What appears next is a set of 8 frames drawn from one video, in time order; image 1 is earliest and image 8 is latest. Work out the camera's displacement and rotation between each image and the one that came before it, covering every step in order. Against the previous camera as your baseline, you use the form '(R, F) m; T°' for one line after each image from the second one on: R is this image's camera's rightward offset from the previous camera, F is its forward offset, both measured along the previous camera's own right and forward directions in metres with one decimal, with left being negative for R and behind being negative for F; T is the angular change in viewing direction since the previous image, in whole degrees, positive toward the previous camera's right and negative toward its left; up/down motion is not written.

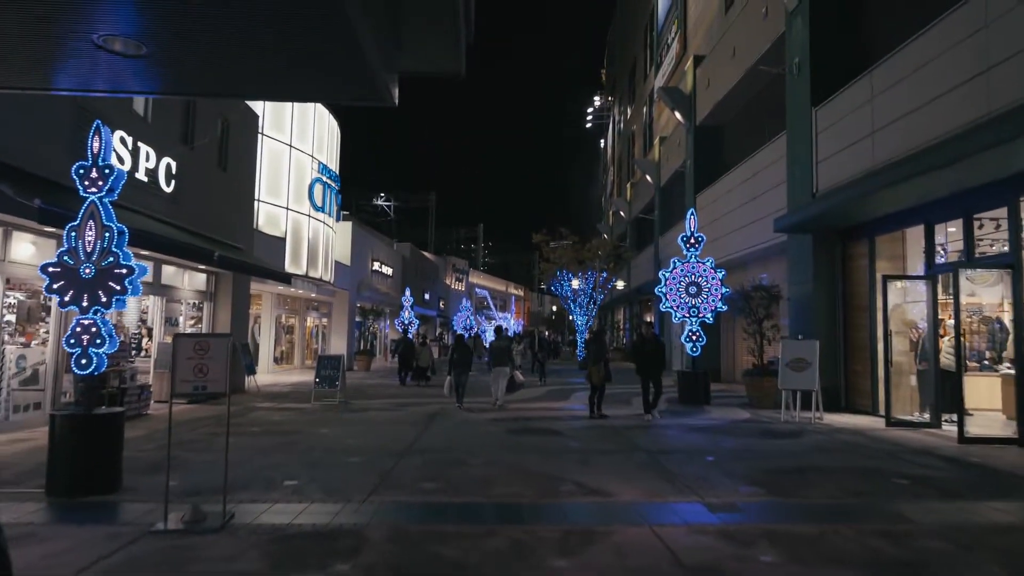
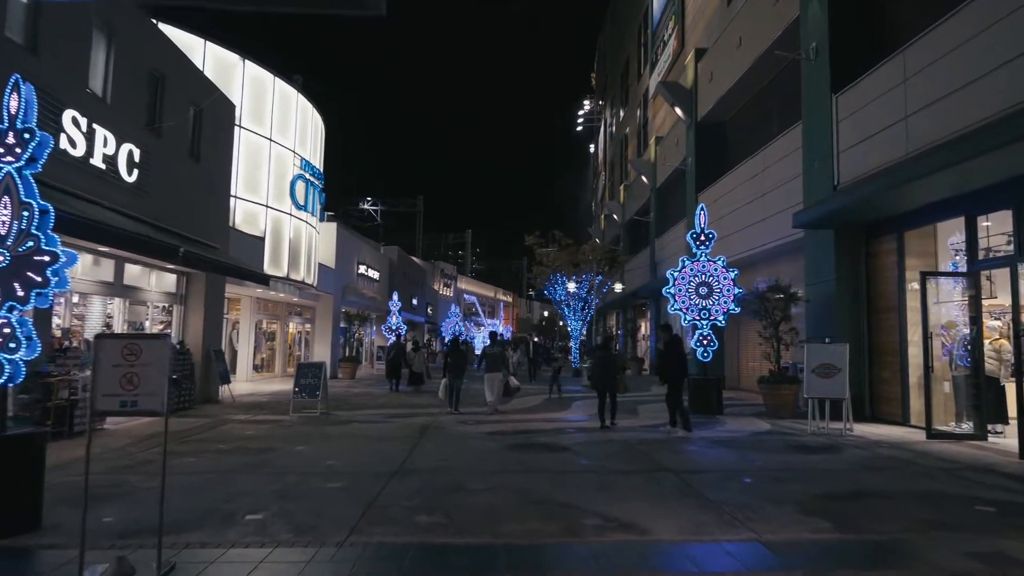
(-0.2, +1.2) m; +1°
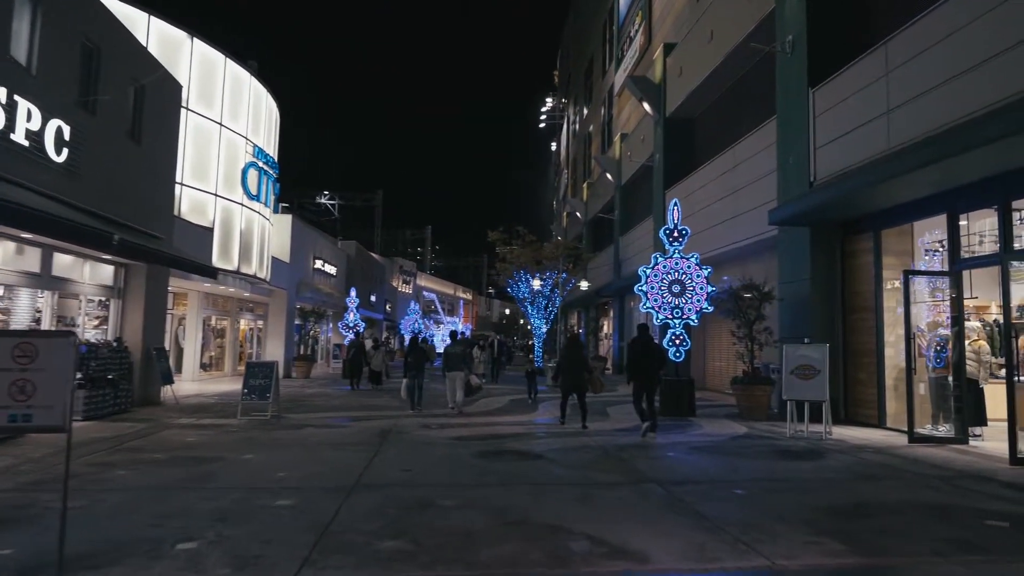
(-0.2, +0.7) m; +4°
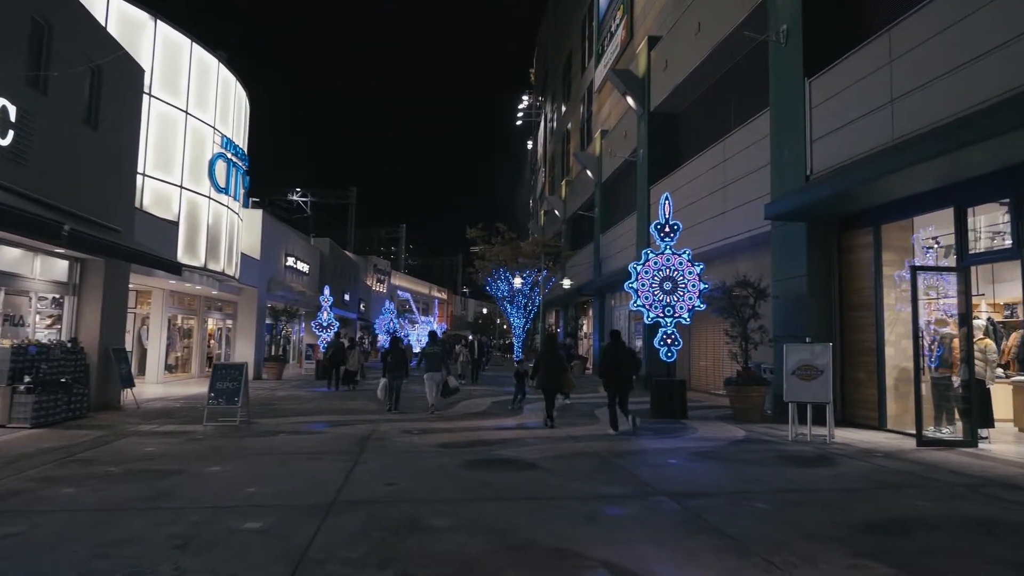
(-0.2, +0.7) m; +2°
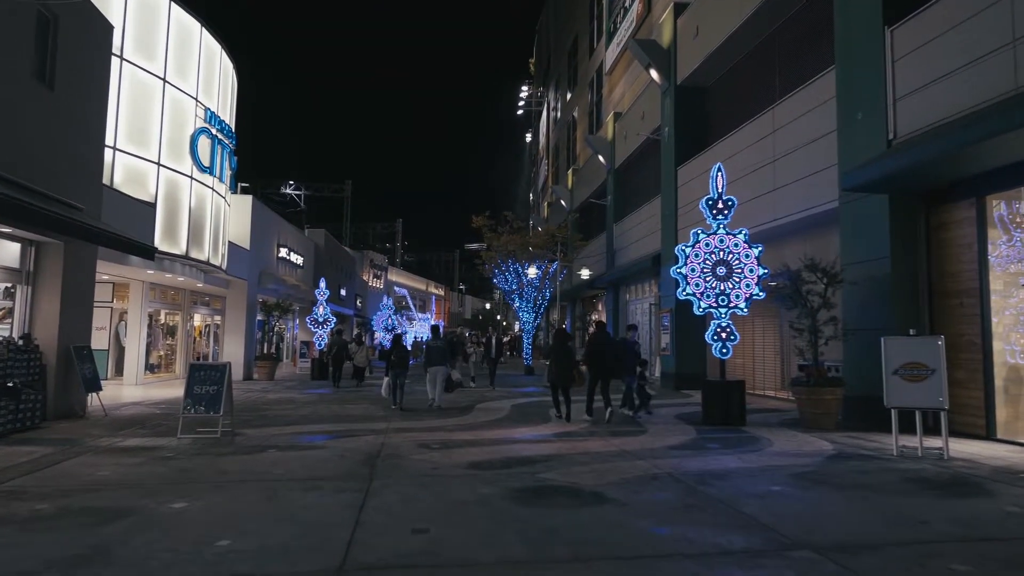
(-0.6, +1.9) m; 0°
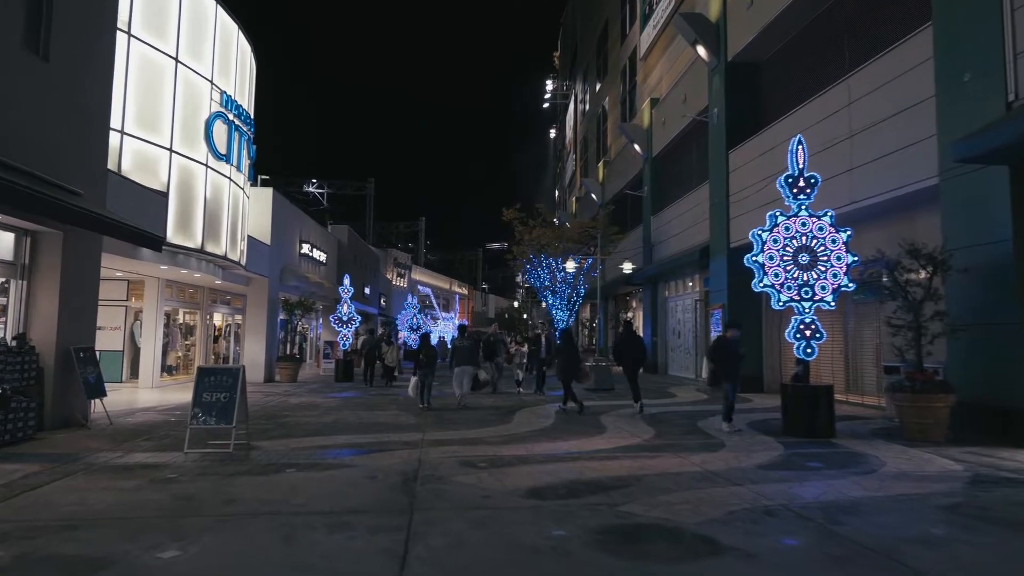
(-0.4, +1.4) m; -2°
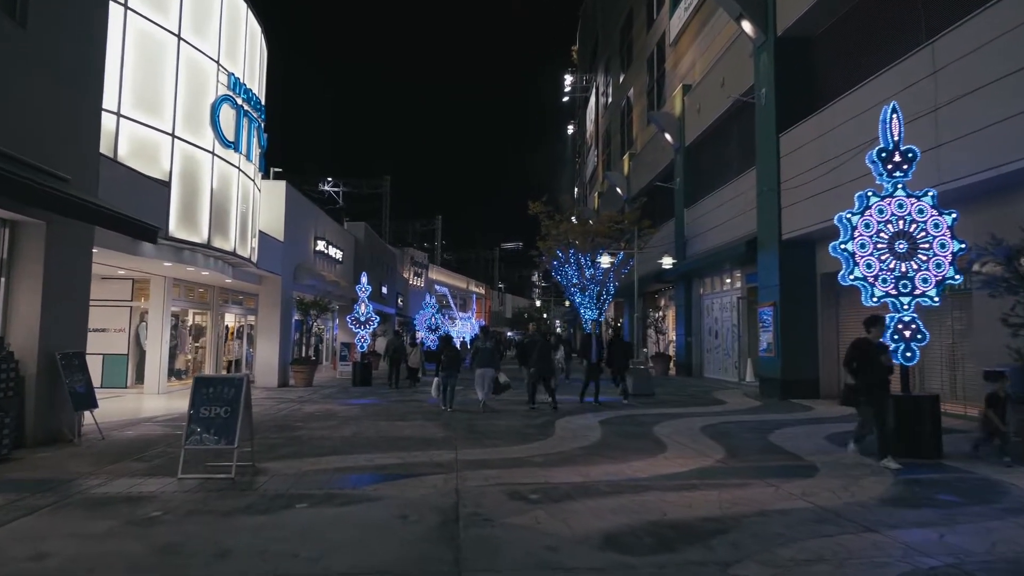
(-0.4, +1.4) m; -1°
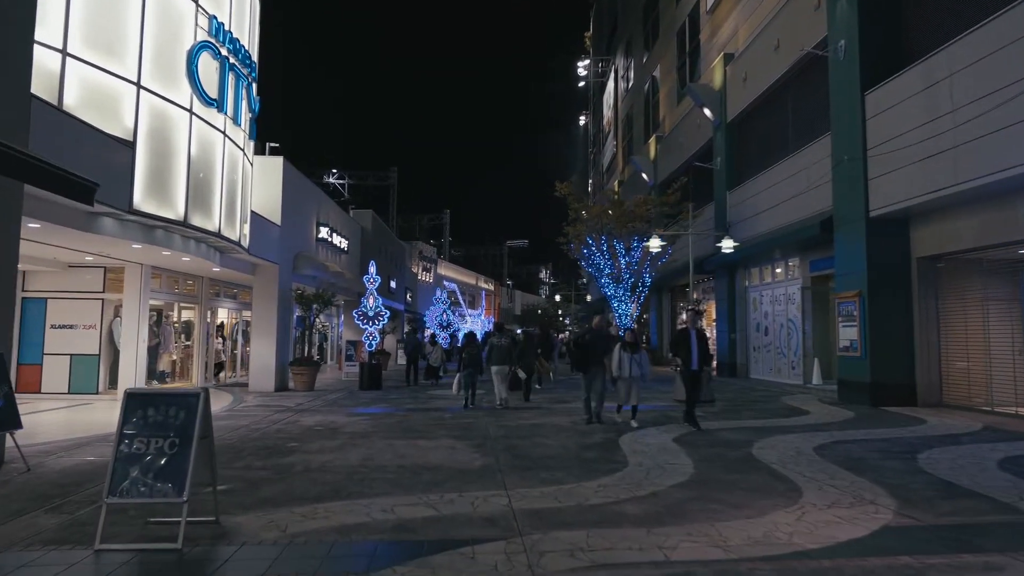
(-0.6, +2.5) m; 0°
